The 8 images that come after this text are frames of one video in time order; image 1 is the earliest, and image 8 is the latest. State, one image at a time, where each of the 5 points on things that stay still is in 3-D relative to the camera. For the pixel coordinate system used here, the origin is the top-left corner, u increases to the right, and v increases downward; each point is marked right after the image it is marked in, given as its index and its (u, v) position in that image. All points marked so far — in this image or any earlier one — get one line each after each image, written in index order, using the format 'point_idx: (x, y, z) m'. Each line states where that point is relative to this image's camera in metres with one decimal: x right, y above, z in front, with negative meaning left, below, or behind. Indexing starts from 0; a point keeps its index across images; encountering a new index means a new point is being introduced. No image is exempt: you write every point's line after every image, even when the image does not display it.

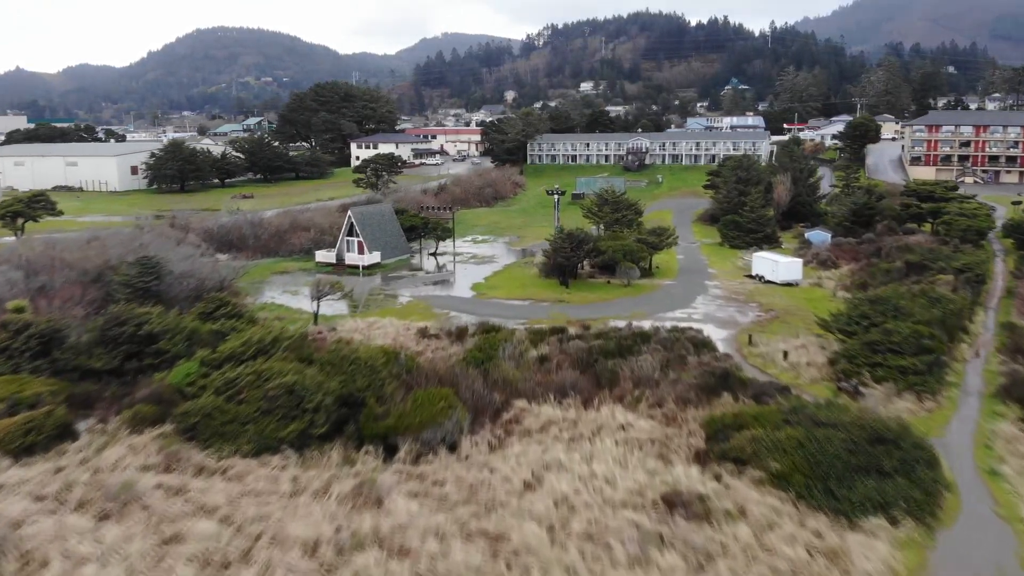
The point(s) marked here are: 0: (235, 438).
0: (-4.8, -2.6, +14.8) m
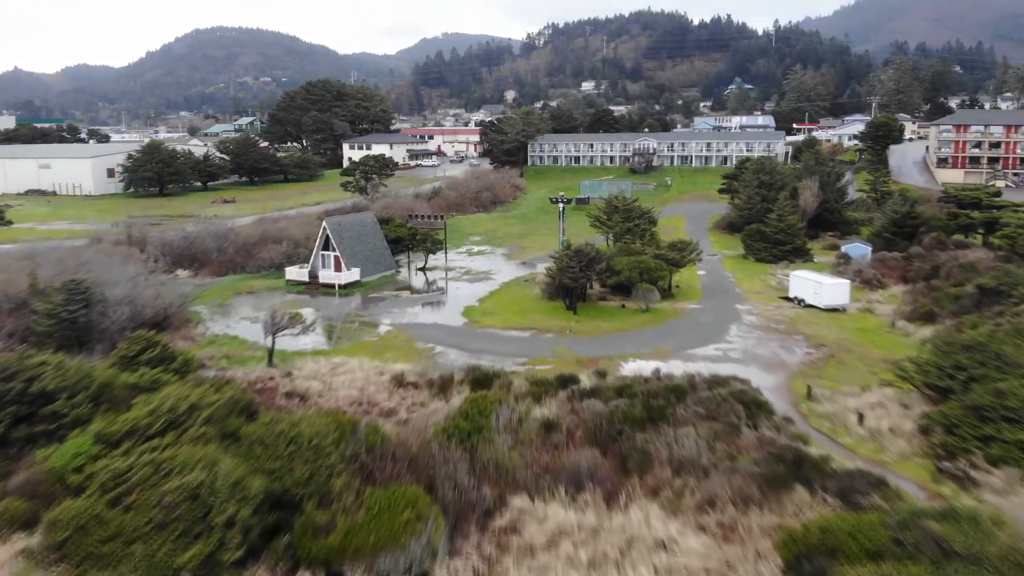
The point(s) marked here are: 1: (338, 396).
0: (-4.9, -3.4, +10.3) m
1: (-3.6, -2.3, +17.4) m
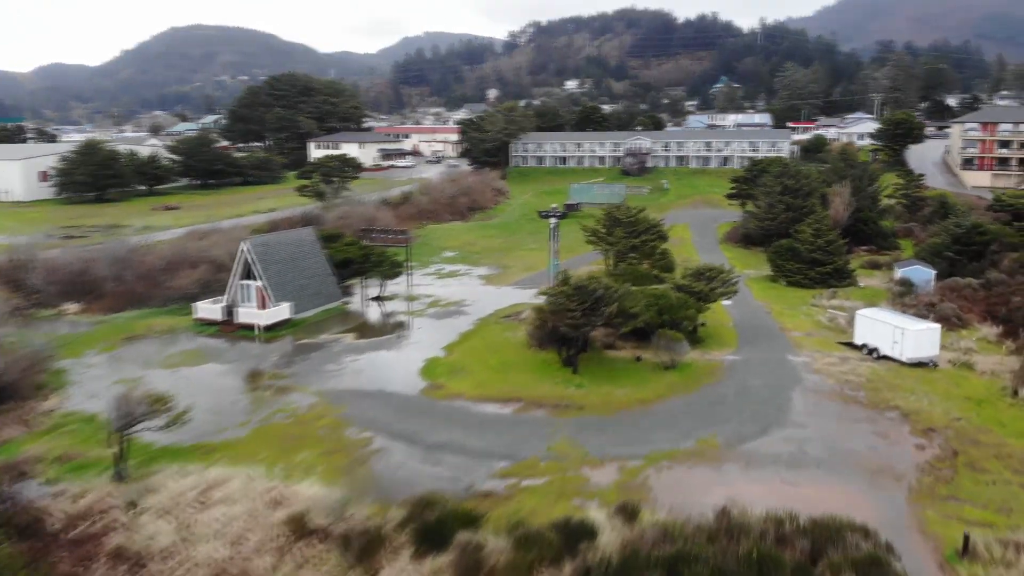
0: (-5.1, -4.6, +3.4) m
1: (-3.9, -3.4, +10.4) m
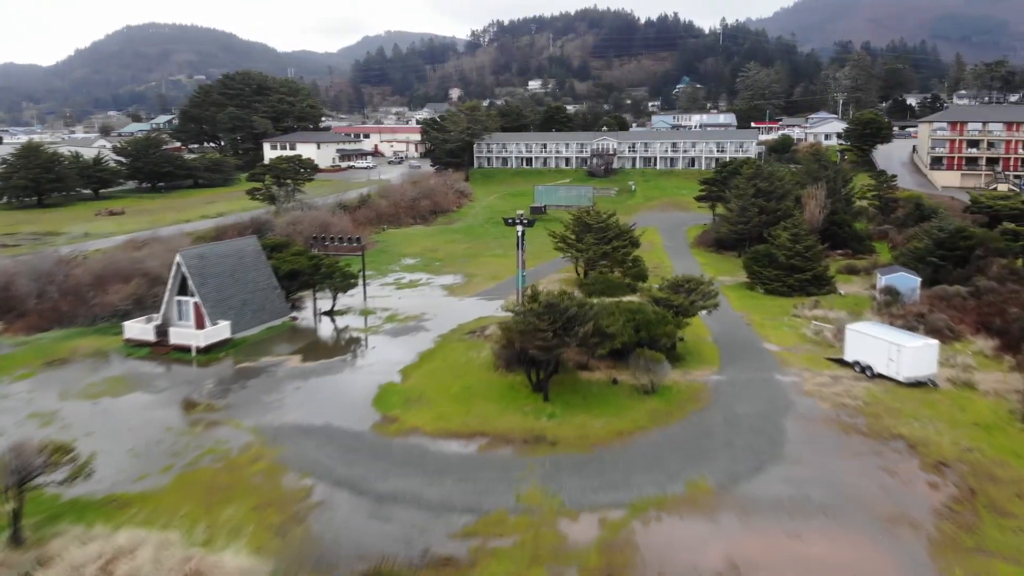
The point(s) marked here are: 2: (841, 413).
0: (-5.2, -5.0, +1.2) m
1: (-4.3, -3.8, +8.4) m
2: (+6.5, -2.5, +16.6) m
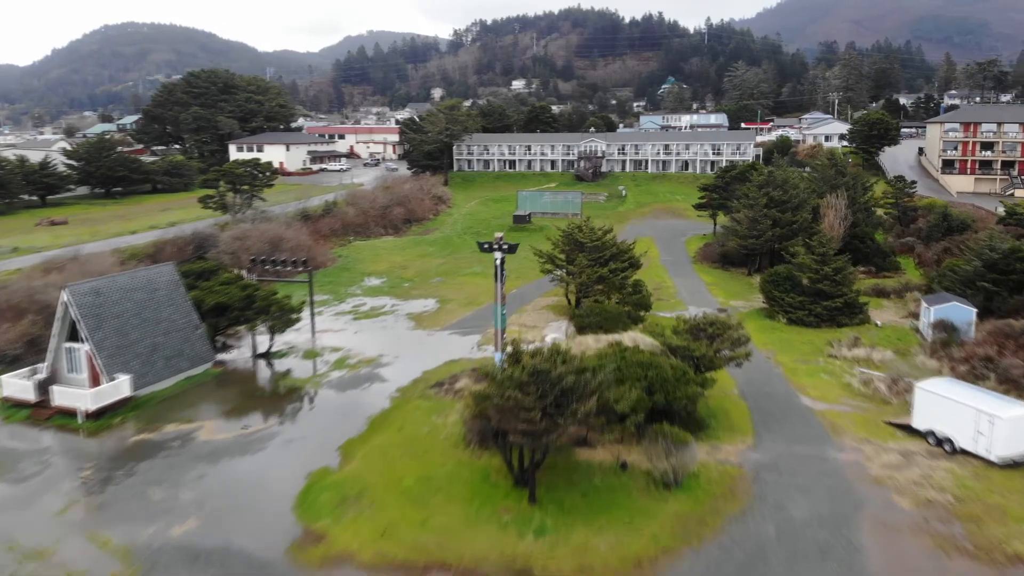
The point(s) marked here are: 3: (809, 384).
0: (-5.3, -5.9, -3.3) m
1: (-4.5, -4.7, +3.9) m
2: (+6.1, -3.3, +12.3) m
3: (+6.6, -2.1, +18.6) m
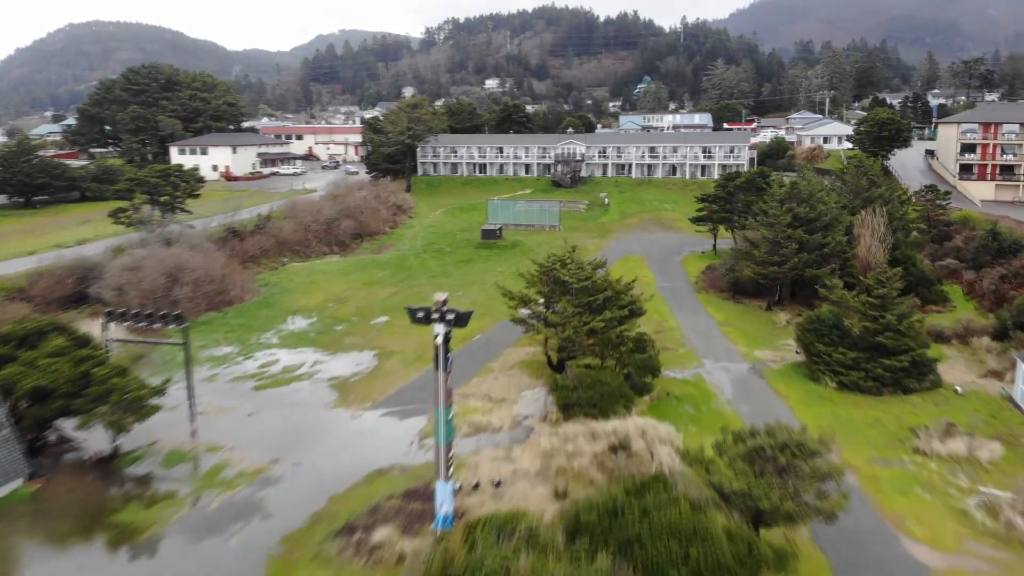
0: (-5.3, -7.1, -9.6) m
1: (-4.8, -6.0, -2.5) m
2: (+5.6, -4.5, +6.2) m
3: (+5.9, -3.3, +12.6) m
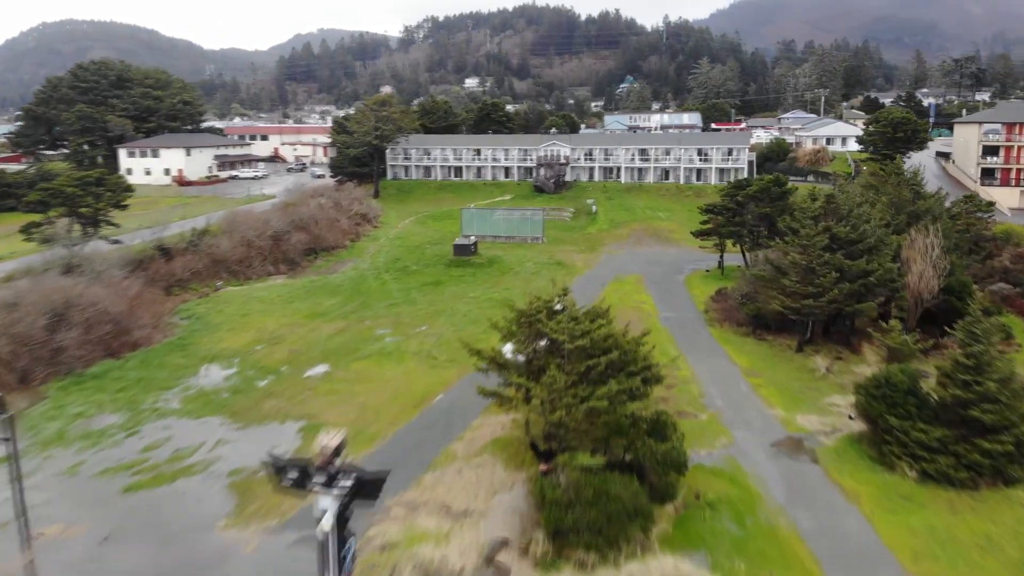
0: (-5.2, -8.1, -14.6) m
1: (-4.8, -6.9, -7.4) m
2: (+5.4, -5.4, +1.5) m
3: (+5.5, -4.2, +7.9) m
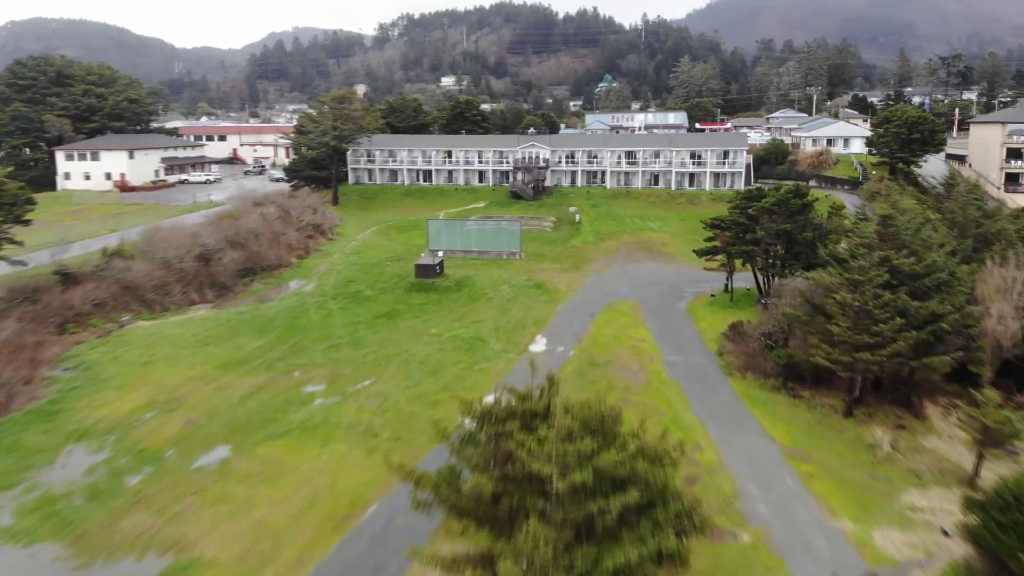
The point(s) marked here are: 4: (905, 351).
0: (-4.9, -9.1, -19.5) m
1: (-4.7, -7.9, -12.3) m
2: (+5.2, -6.4, -3.1) m
3: (+5.2, -5.1, +3.3) m
4: (+7.2, -1.1, +15.4) m
